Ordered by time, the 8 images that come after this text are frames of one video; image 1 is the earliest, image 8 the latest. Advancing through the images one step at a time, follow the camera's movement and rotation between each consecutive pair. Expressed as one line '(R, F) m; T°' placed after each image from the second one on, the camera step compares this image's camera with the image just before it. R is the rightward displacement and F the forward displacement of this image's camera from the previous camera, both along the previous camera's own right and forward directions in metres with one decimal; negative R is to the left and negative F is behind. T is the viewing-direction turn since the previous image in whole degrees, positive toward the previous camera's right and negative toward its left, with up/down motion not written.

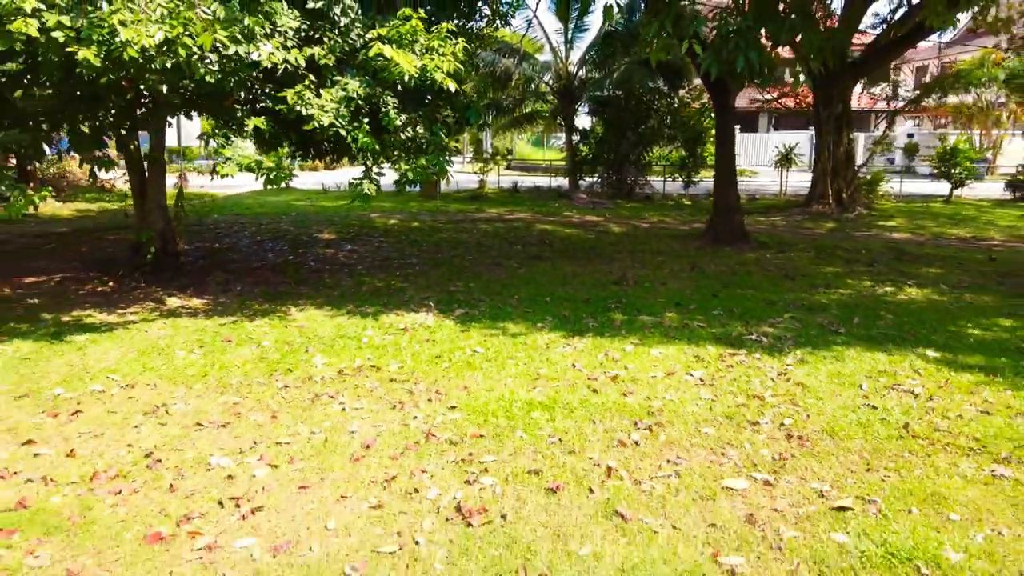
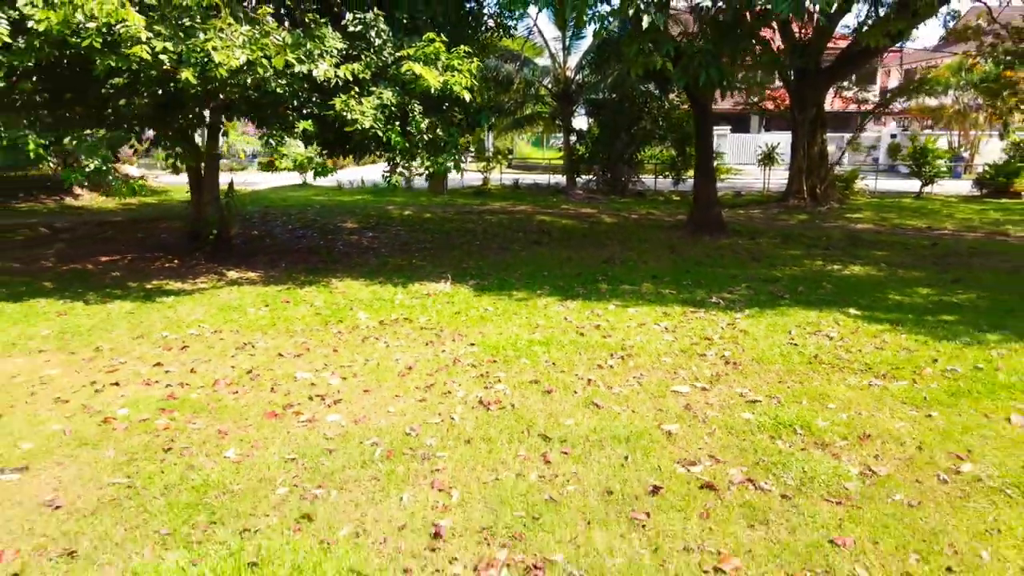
(0.0, -1.5) m; 0°
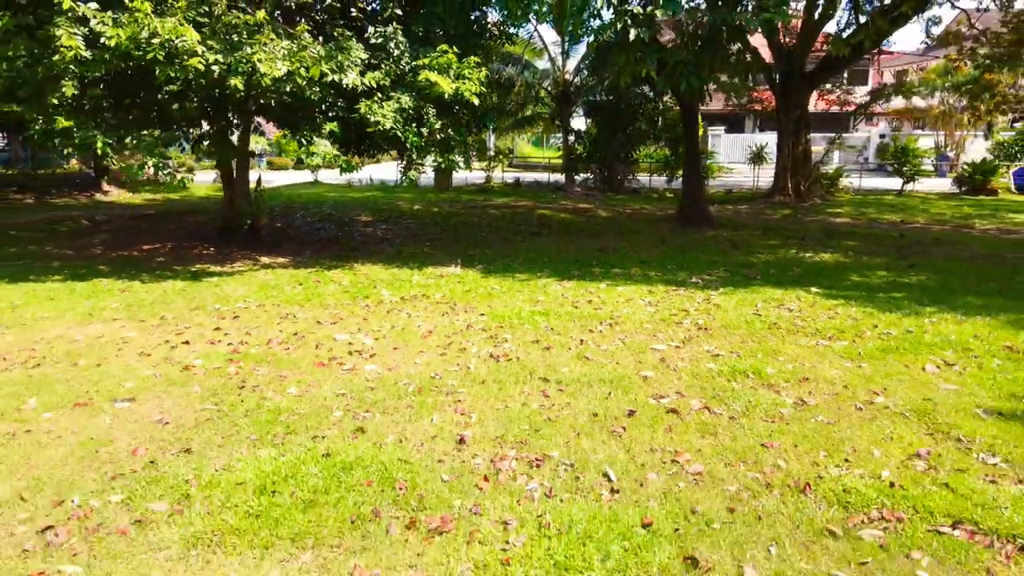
(0.0, -1.1) m; 0°
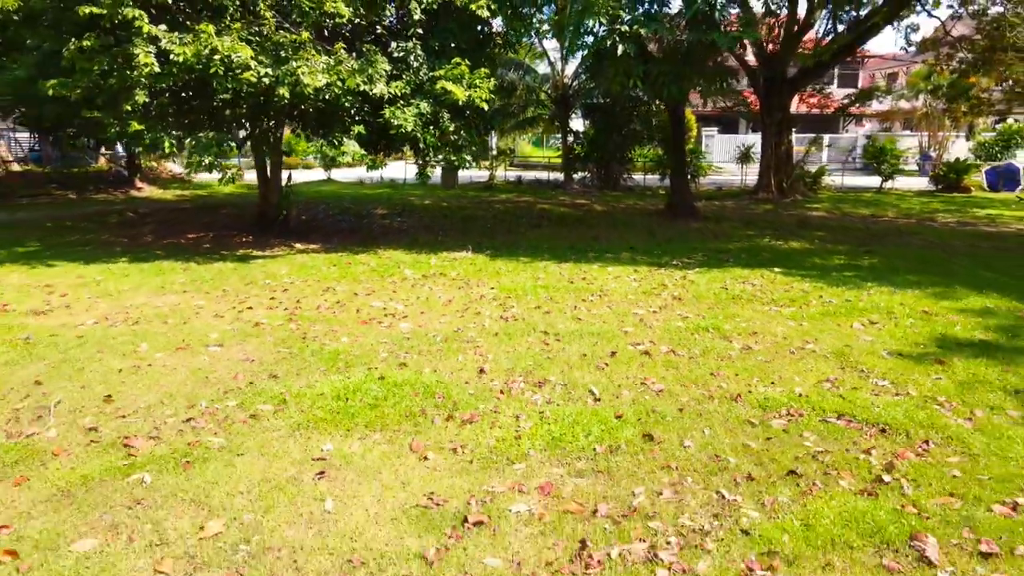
(-0.1, -1.4) m; 0°
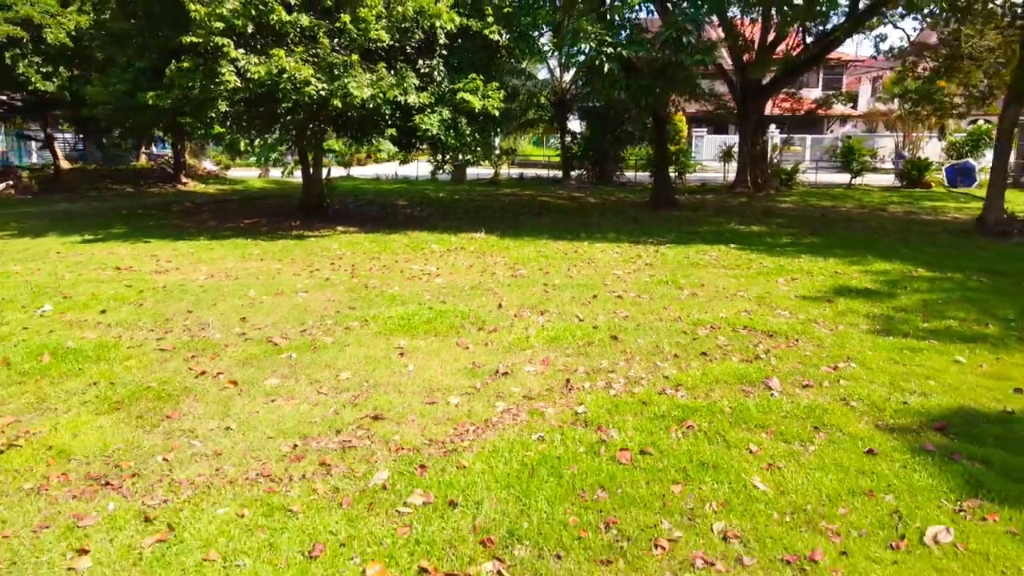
(-0.1, -2.3) m; 0°
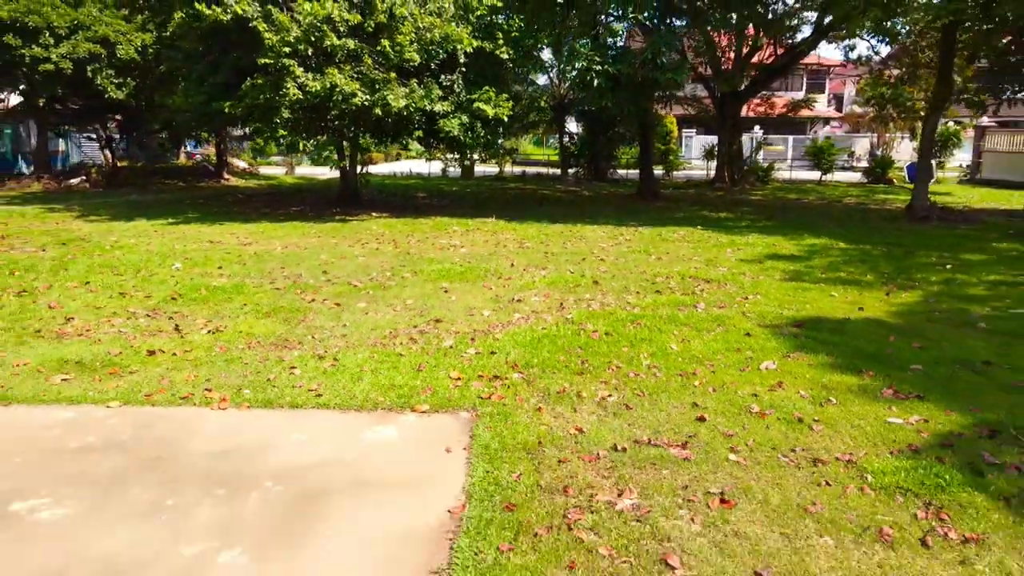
(-0.1, -2.8) m; 0°
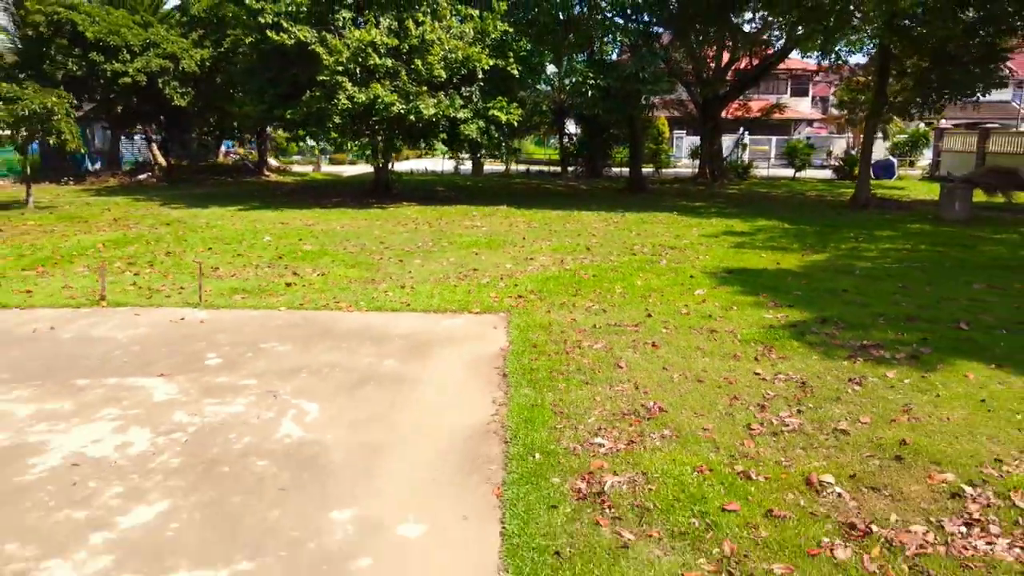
(-0.2, -3.2) m; 0°
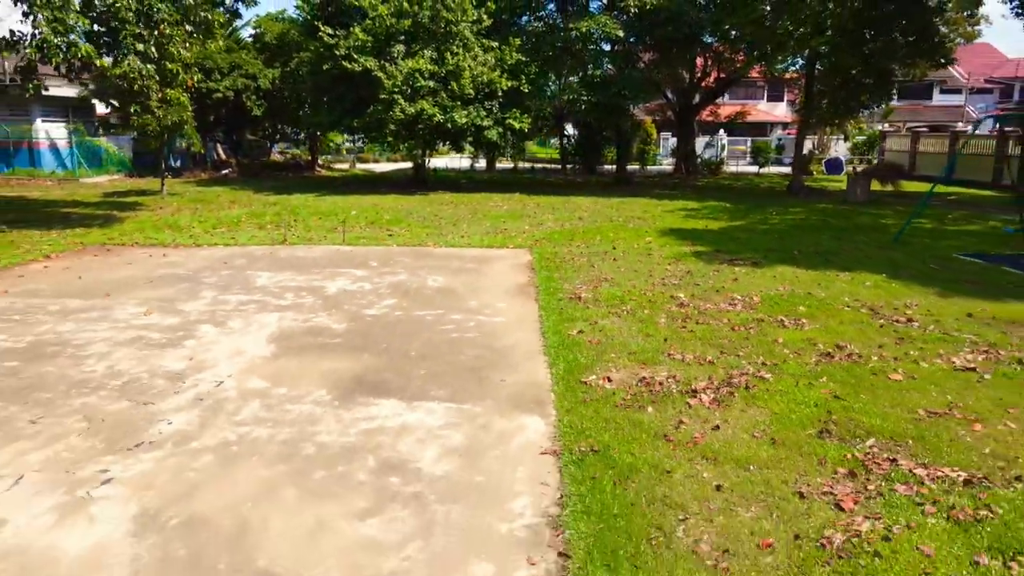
(-0.4, -5.7) m; 0°
